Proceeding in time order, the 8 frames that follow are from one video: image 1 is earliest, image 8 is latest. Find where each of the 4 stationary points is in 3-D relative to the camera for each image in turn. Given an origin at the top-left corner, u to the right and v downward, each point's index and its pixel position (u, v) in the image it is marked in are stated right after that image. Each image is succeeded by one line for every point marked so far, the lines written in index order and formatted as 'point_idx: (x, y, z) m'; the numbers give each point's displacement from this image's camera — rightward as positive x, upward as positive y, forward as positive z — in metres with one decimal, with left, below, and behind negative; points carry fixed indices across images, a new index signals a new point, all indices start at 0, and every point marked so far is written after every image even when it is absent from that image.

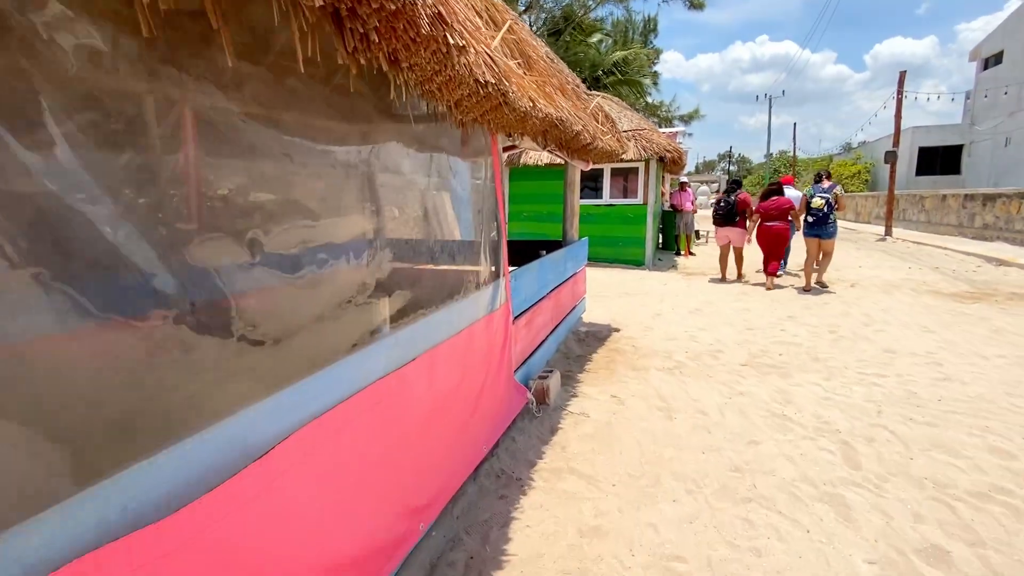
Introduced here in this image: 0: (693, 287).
0: (+3.0, 0.0, +8.0) m
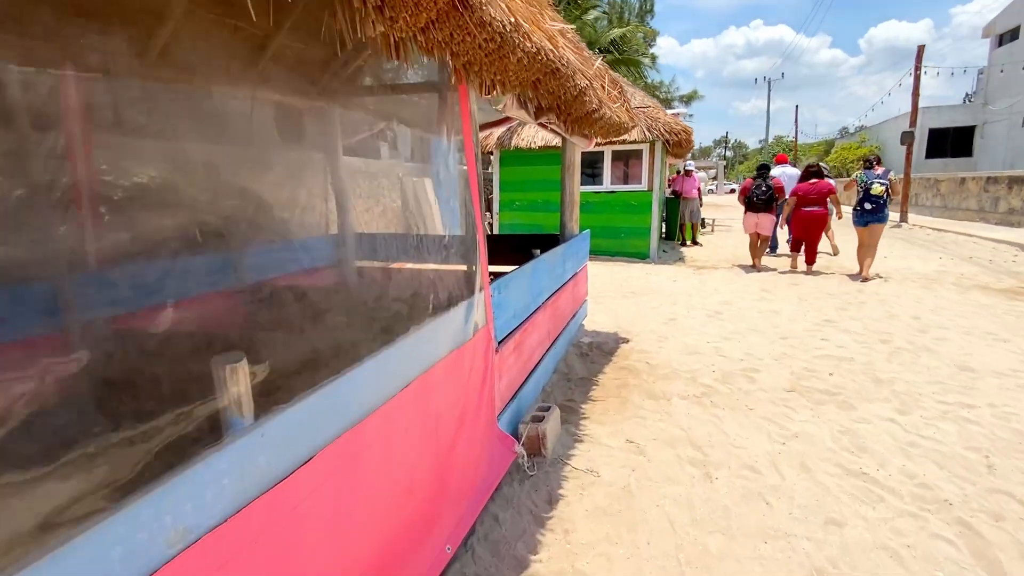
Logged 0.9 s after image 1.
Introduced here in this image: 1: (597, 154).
0: (+2.8, +0.1, +7.1) m
1: (+1.6, +2.5, +9.0) m
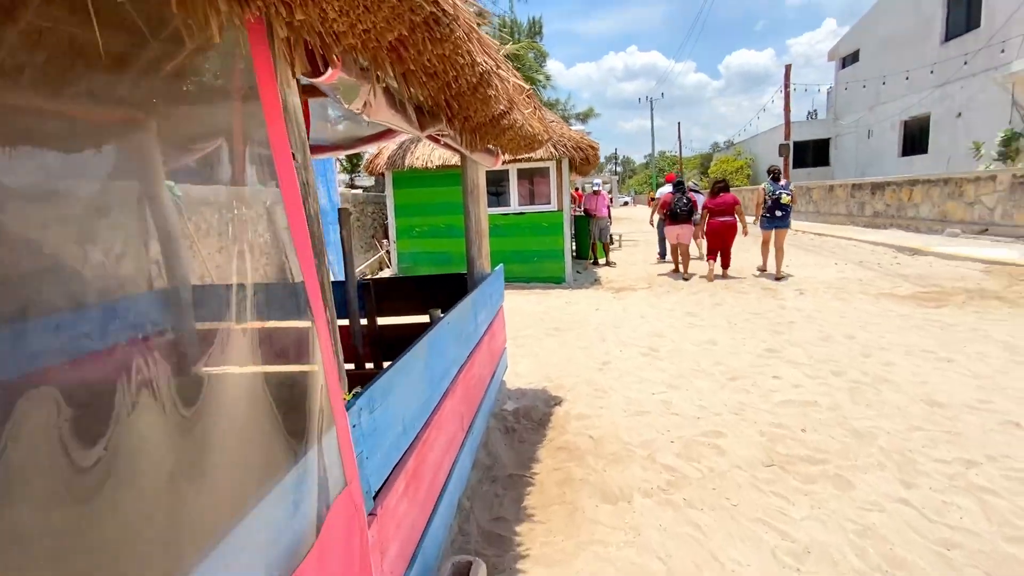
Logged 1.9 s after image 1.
0: (+1.6, -0.3, +6.5) m
1: (-0.2, +2.0, +8.2) m
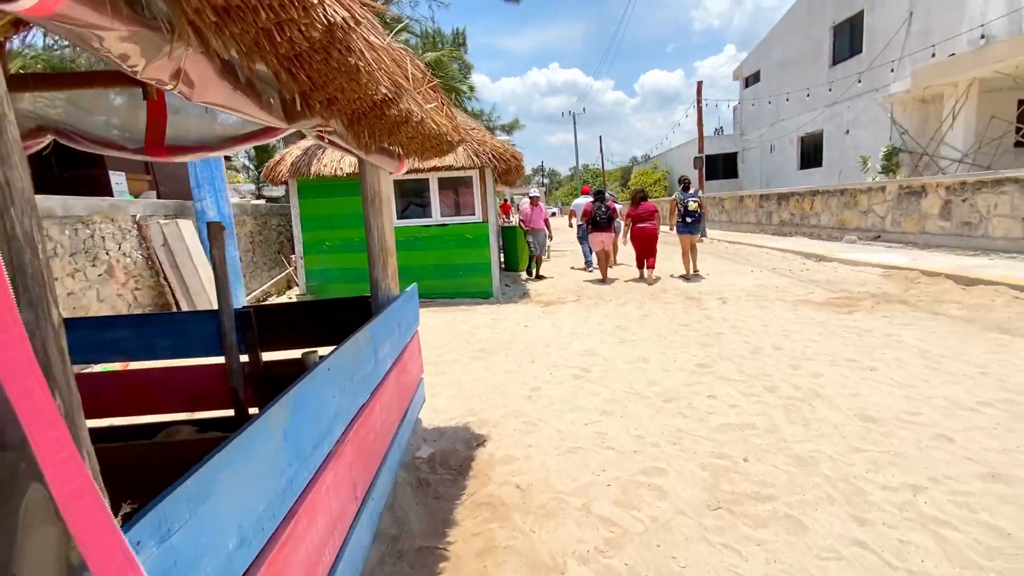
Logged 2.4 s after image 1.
0: (+0.6, -0.5, +6.1) m
1: (-1.4, +1.7, +7.7) m
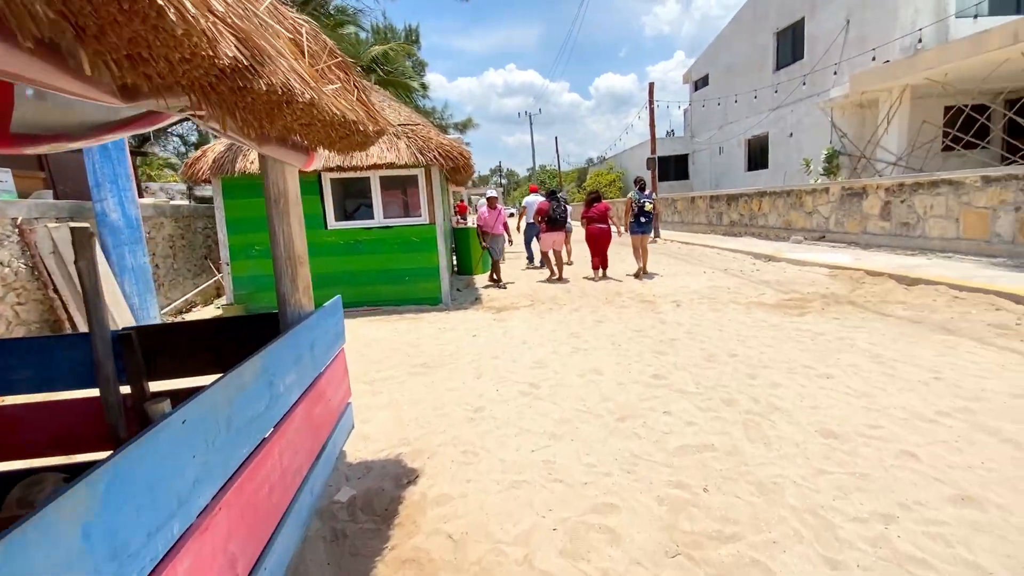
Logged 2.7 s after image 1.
0: (0.0, -0.5, +5.8) m
1: (-2.2, +1.6, +7.2) m
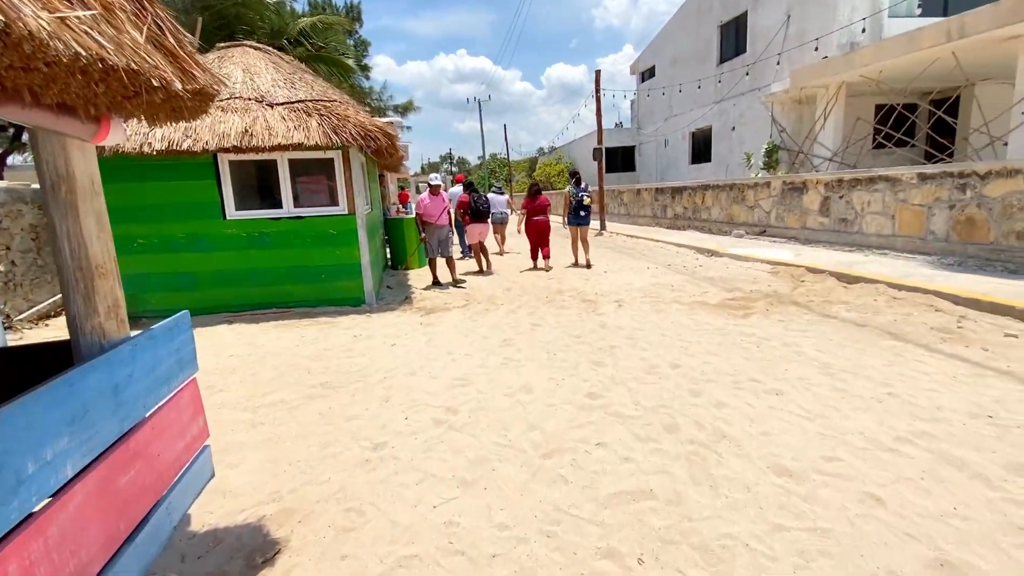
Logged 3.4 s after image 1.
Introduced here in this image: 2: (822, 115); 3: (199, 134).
0: (-0.8, -0.6, +5.1) m
1: (-3.2, +1.6, +6.2) m
2: (+8.3, +4.6, +12.9) m
3: (-3.7, +1.8, +5.7) m
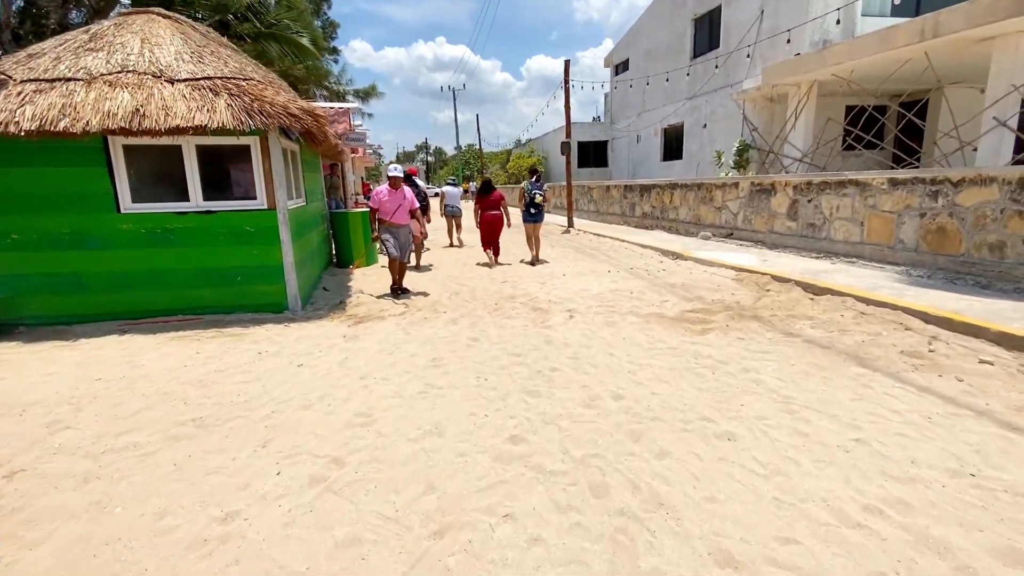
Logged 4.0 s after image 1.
0: (-1.5, -0.7, +4.5) m
1: (-3.8, +1.5, +5.4) m
2: (+7.4, +4.5, +12.6) m
3: (-4.3, +1.8, +4.8) m
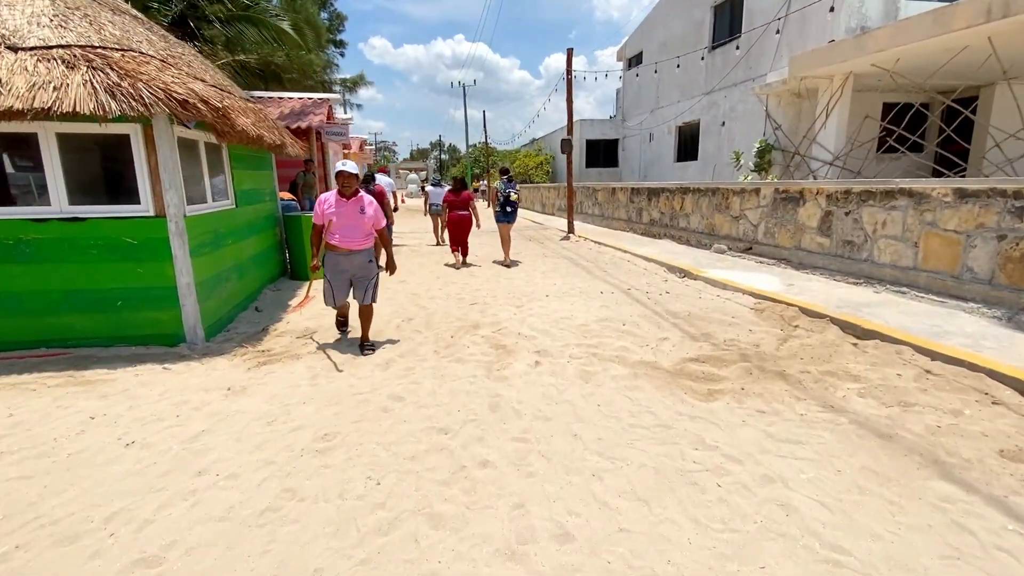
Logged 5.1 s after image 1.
0: (-2.0, -1.0, +3.2) m
1: (-4.3, +1.3, +4.2) m
2: (+7.2, +4.1, +11.1) m
3: (-4.8, +1.5, +3.7) m
